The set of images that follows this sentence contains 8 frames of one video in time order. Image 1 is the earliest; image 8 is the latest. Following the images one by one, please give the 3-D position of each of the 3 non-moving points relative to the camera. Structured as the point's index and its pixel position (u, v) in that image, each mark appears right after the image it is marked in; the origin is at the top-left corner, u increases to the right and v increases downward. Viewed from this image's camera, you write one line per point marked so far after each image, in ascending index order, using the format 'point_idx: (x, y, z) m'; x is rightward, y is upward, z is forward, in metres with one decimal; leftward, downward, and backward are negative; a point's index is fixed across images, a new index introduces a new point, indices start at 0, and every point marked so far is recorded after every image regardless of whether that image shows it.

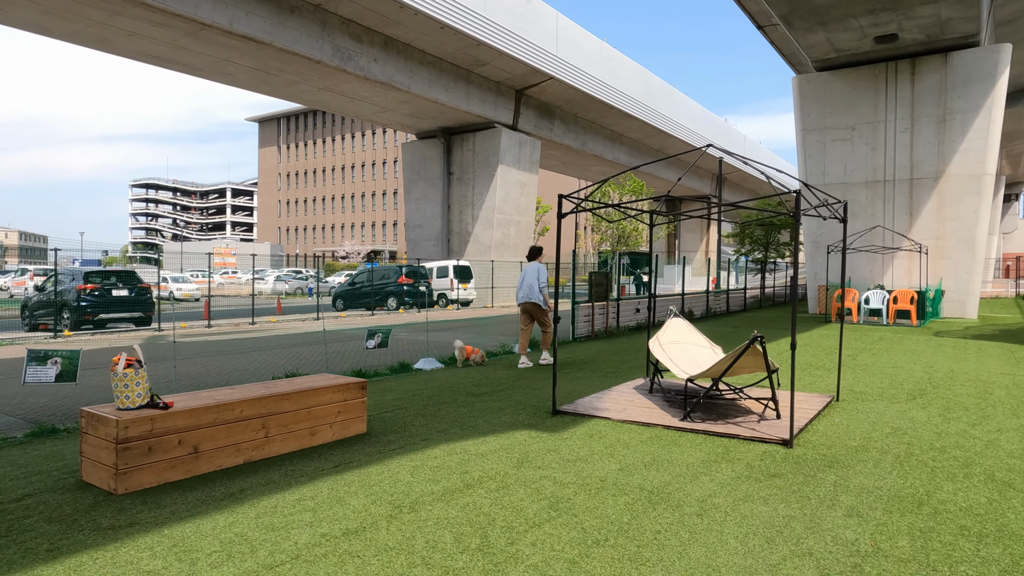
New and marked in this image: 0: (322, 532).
0: (-0.9, -1.2, +3.2) m
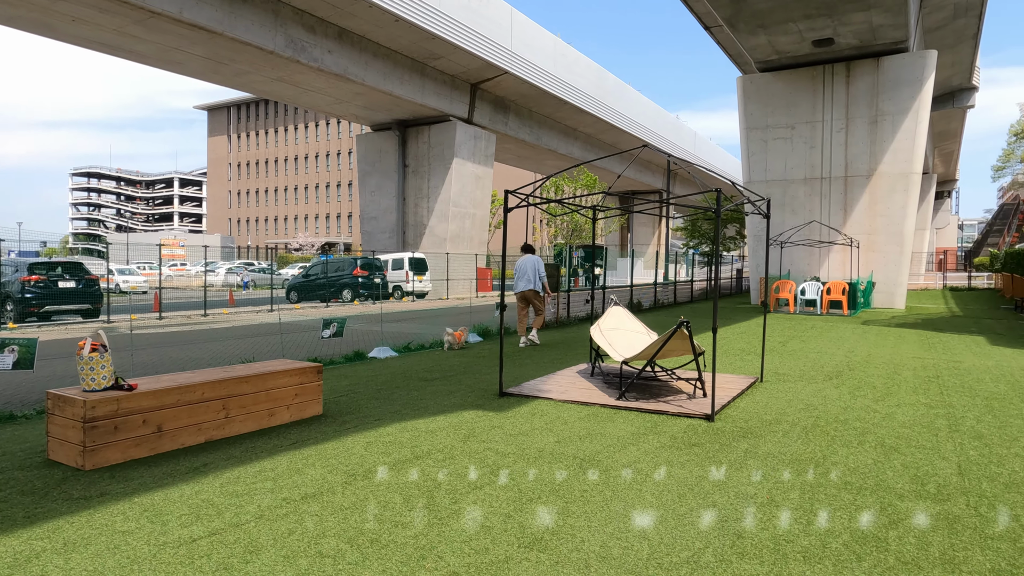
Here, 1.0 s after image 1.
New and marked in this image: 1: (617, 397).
0: (-1.2, -1.1, +3.6) m
1: (+0.9, -1.0, +6.0) m
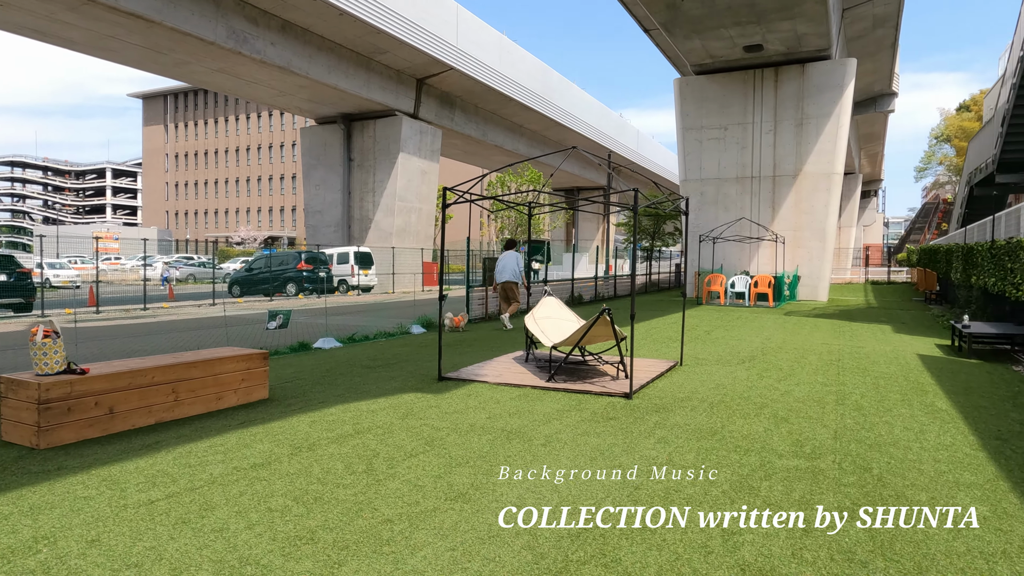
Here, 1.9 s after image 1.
0: (-1.6, -1.0, +3.9) m
1: (+0.3, -0.9, +6.5) m
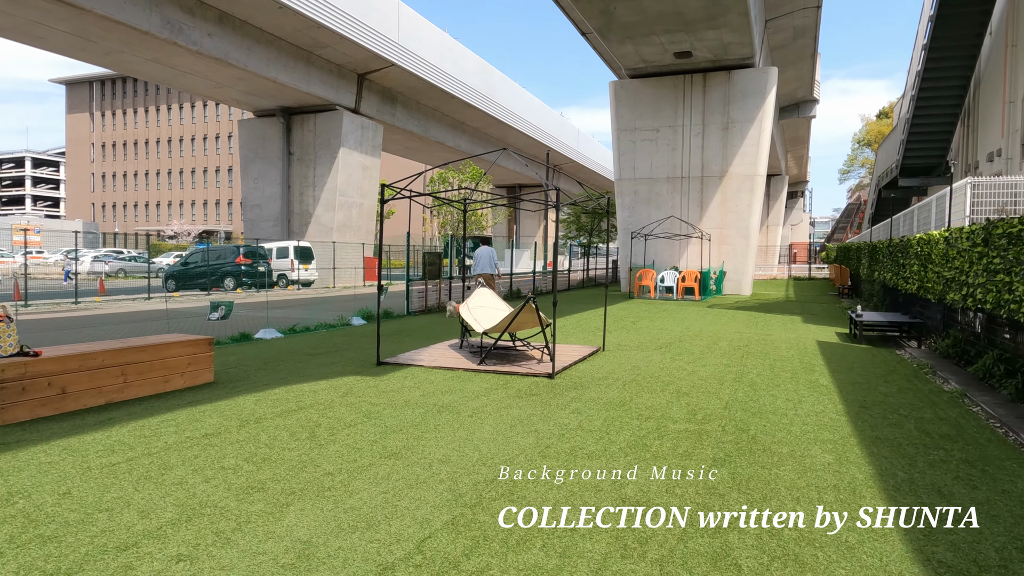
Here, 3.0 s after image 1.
0: (-2.1, -0.9, +4.3) m
1: (-0.4, -0.8, +7.1) m
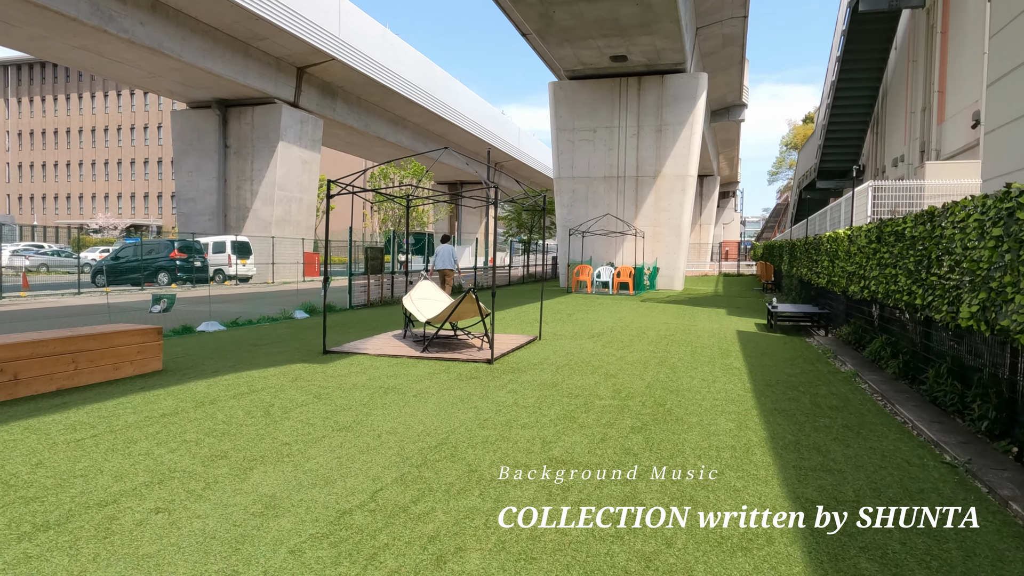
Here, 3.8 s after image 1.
0: (-2.5, -0.9, +4.6) m
1: (-1.0, -0.7, +7.5) m
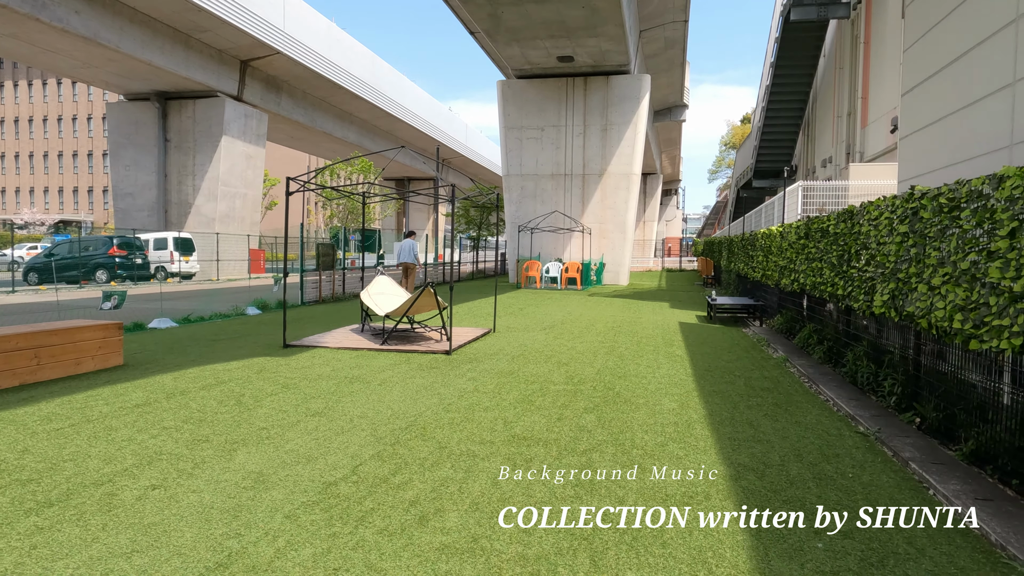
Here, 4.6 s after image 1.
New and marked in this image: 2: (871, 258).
0: (-2.8, -0.8, +4.7) m
1: (-1.5, -0.6, +7.7) m
2: (+3.3, +0.3, +6.1) m
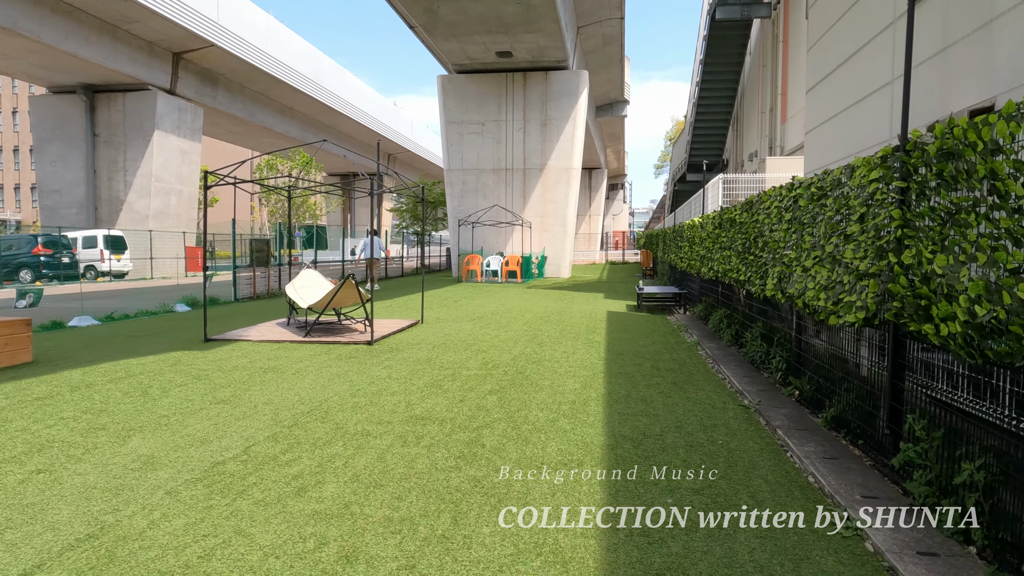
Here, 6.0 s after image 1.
0: (-3.5, -0.8, +4.7) m
1: (-2.5, -0.5, +7.8) m
2: (+2.5, +0.4, +6.5) m
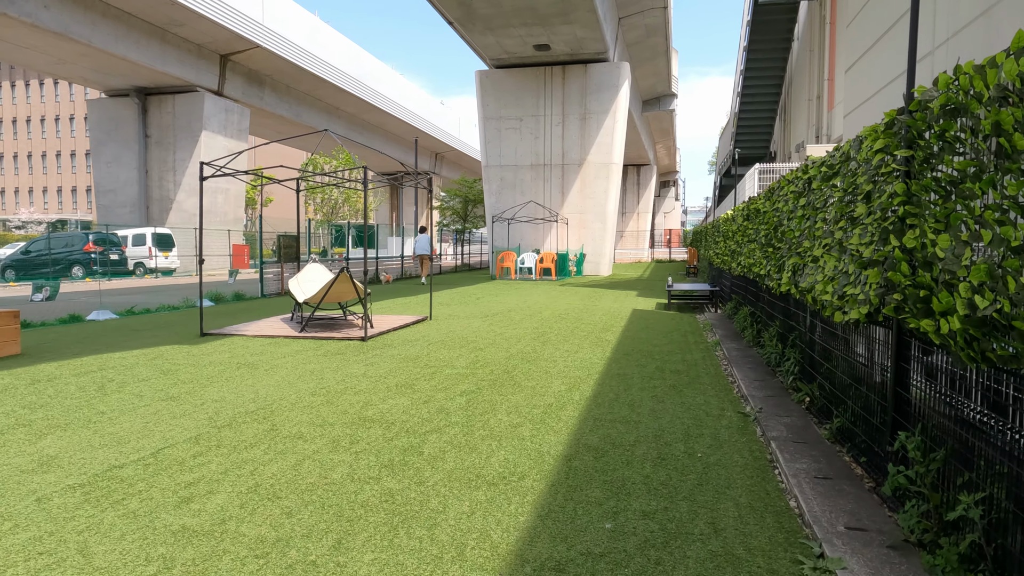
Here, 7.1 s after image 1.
0: (-3.7, -0.7, +4.5) m
1: (-2.4, -0.5, +7.6) m
2: (+2.4, +0.5, +5.9) m
